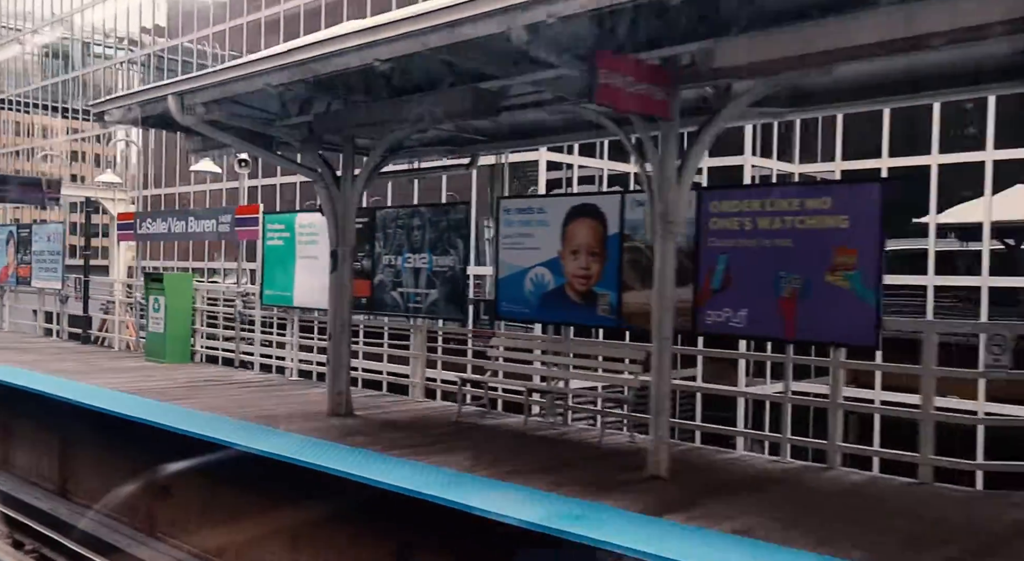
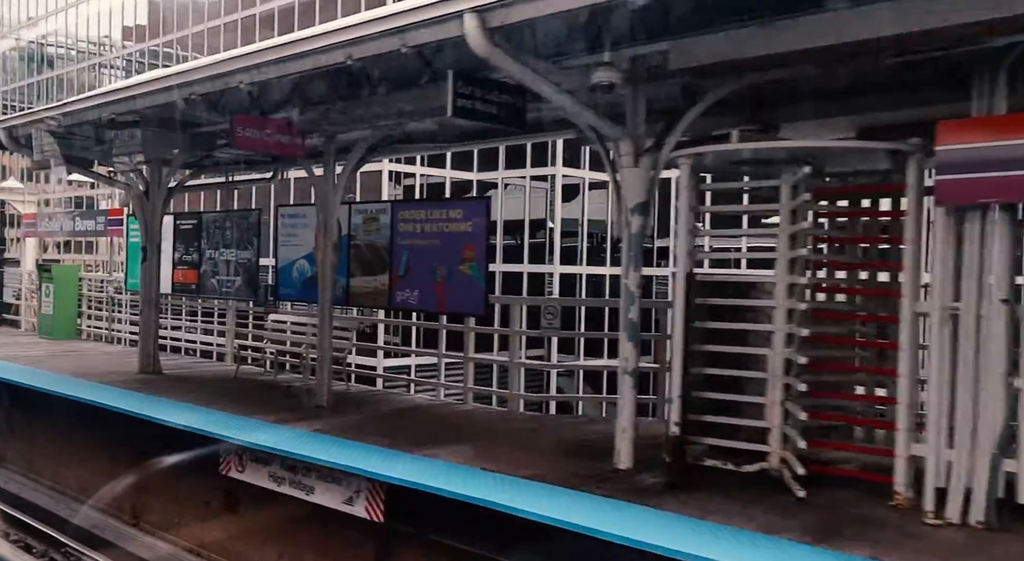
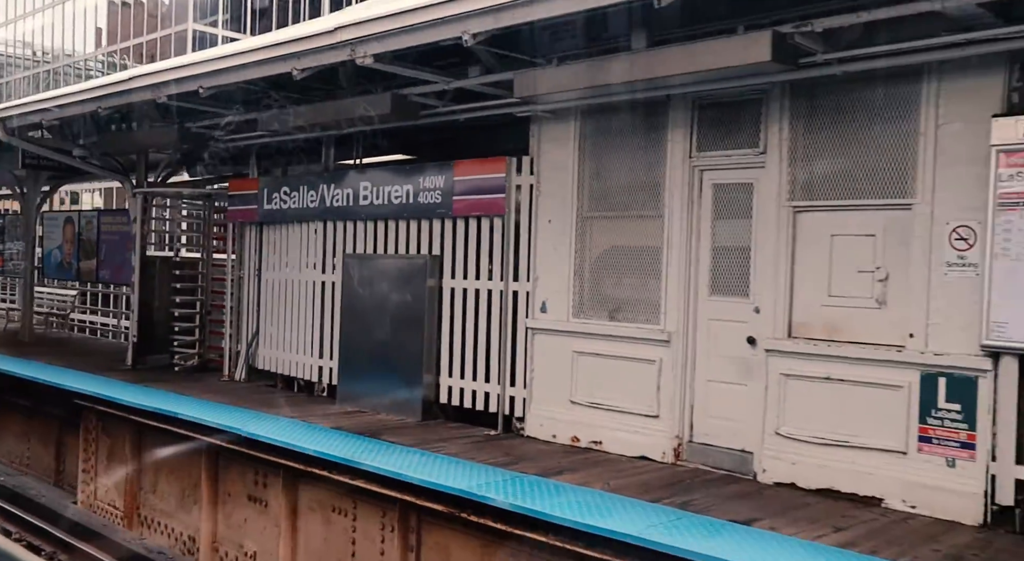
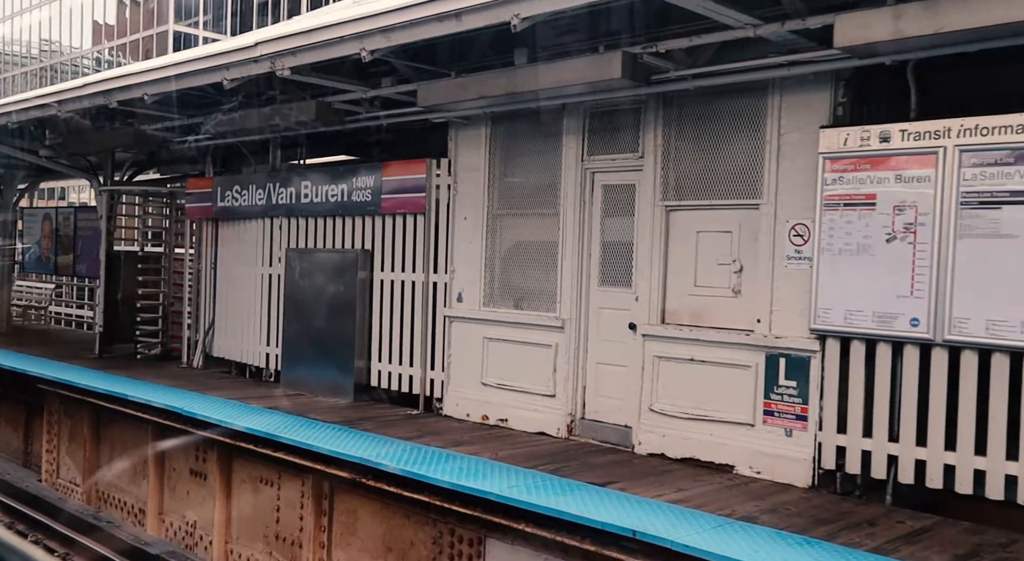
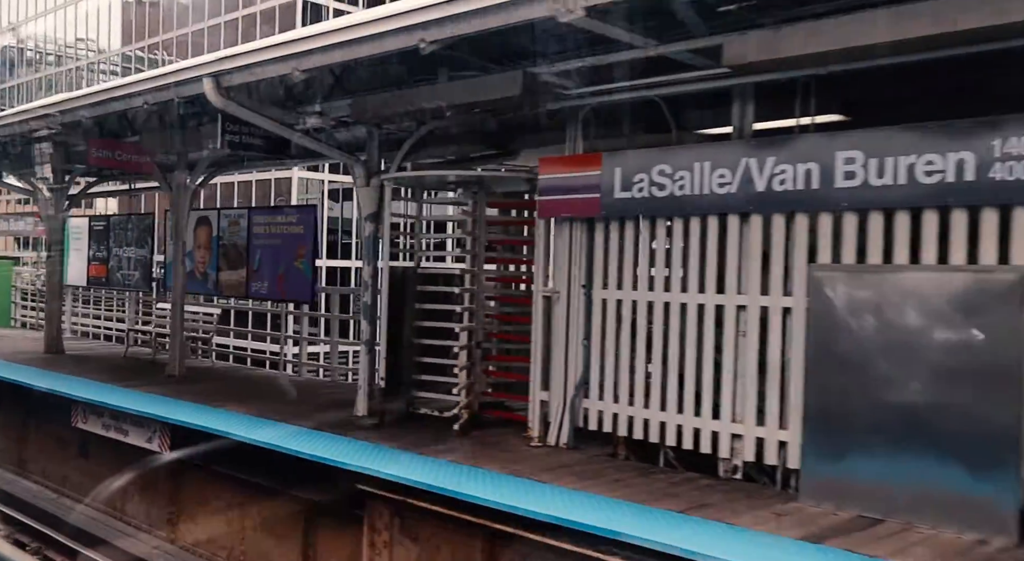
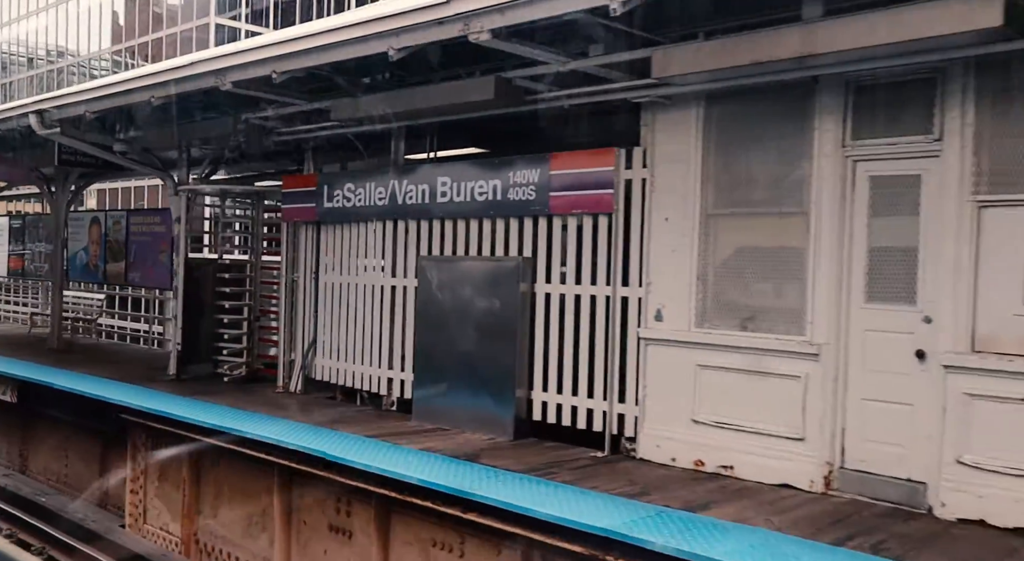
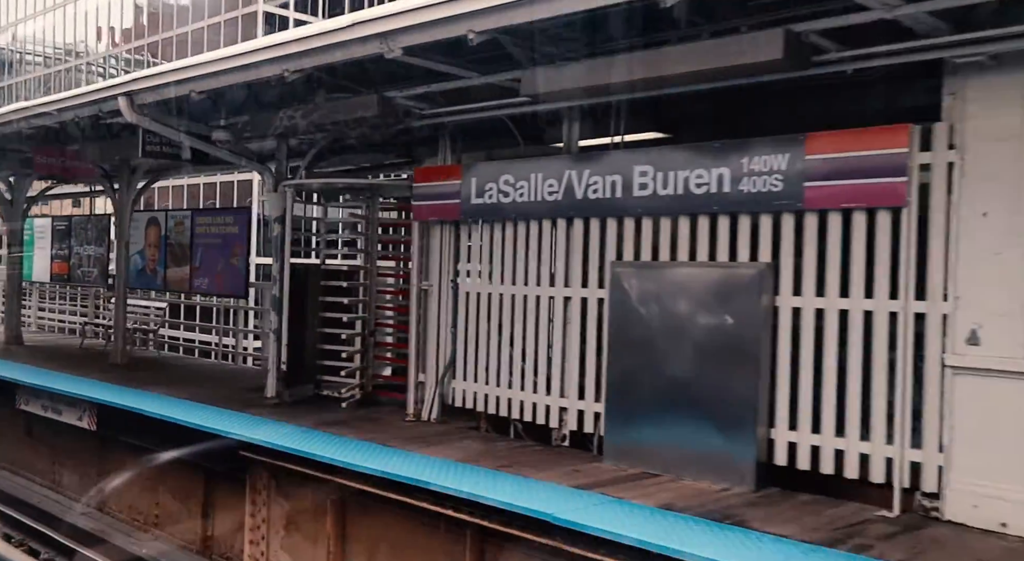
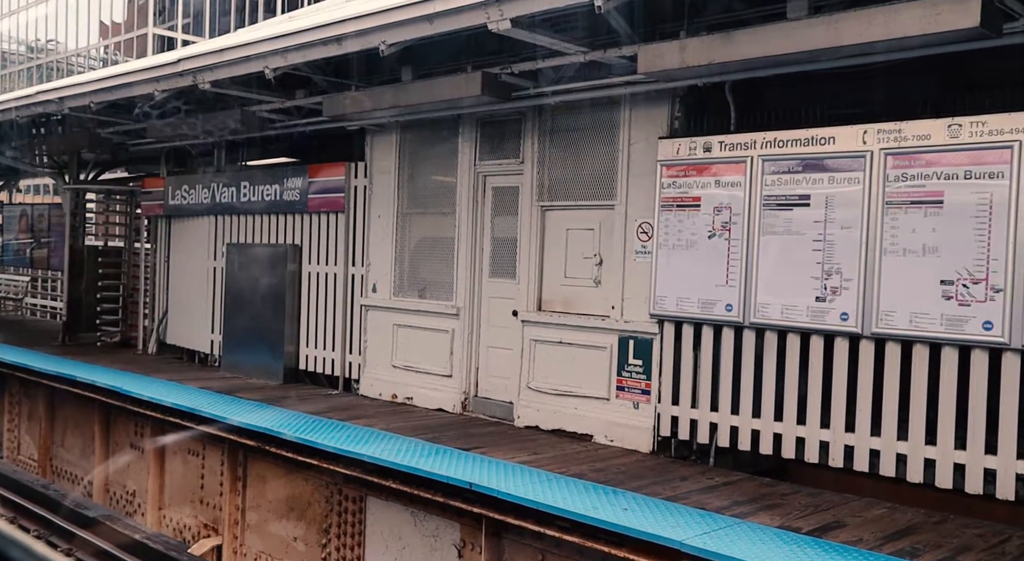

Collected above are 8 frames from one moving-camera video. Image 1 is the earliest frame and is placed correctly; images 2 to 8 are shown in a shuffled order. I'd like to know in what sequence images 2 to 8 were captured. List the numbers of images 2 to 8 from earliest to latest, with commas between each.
2, 5, 7, 6, 3, 4, 8
